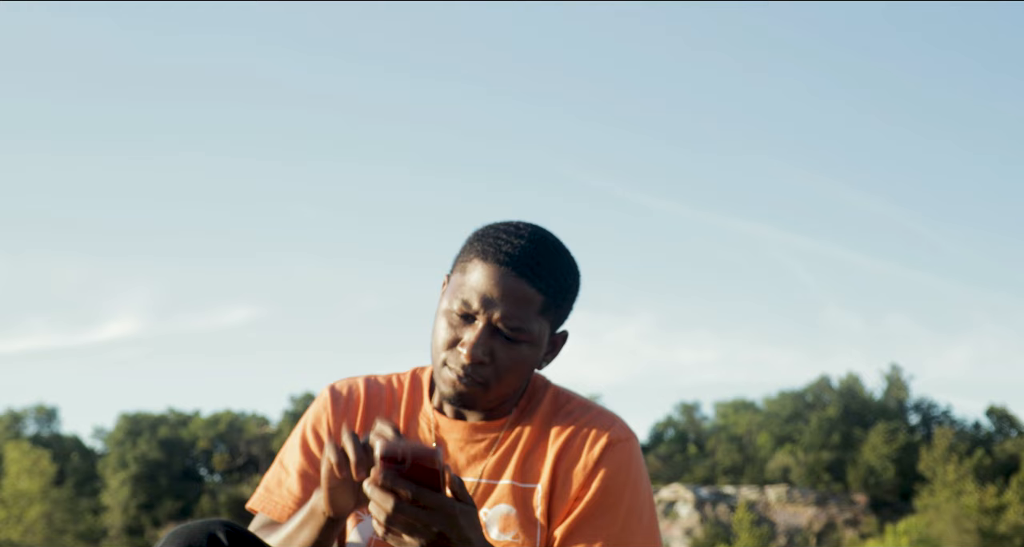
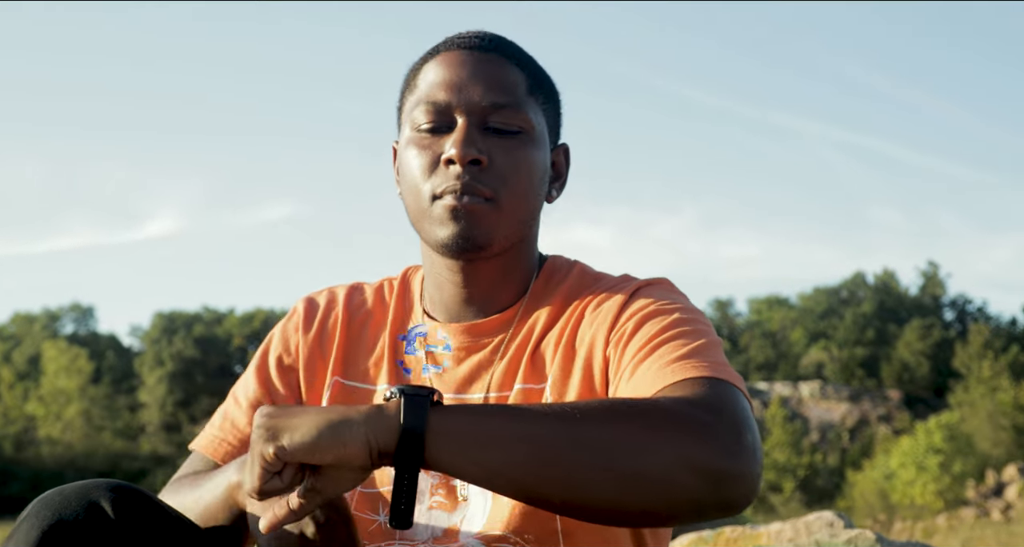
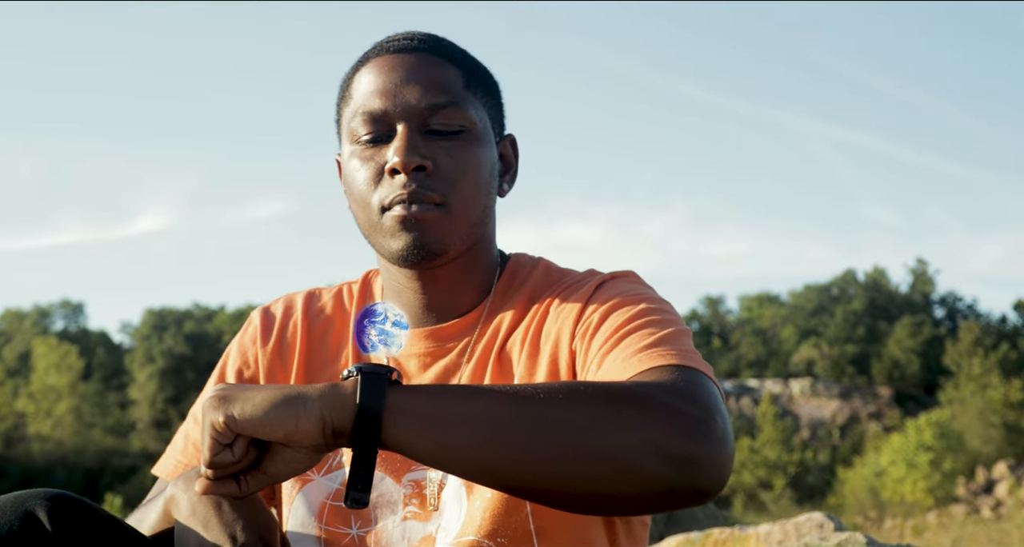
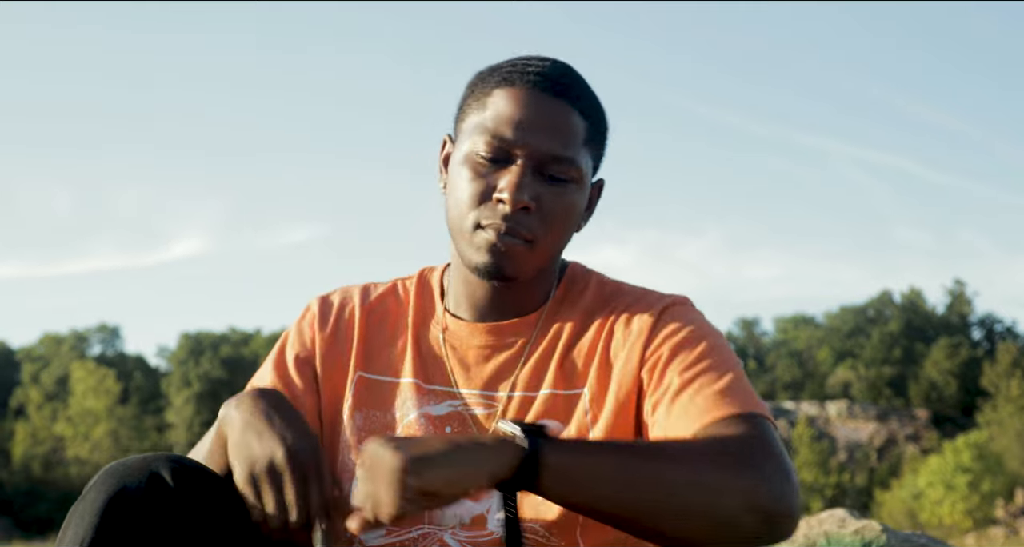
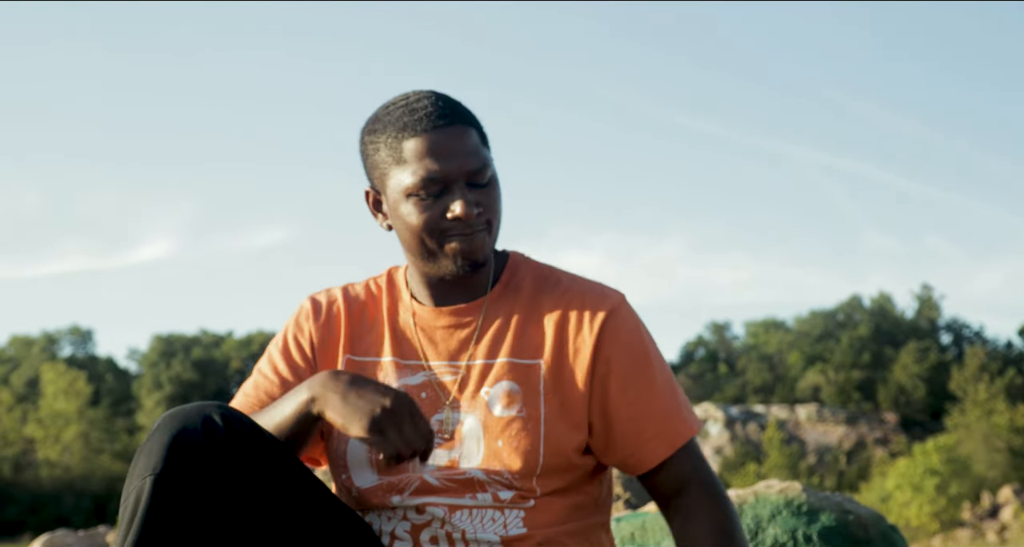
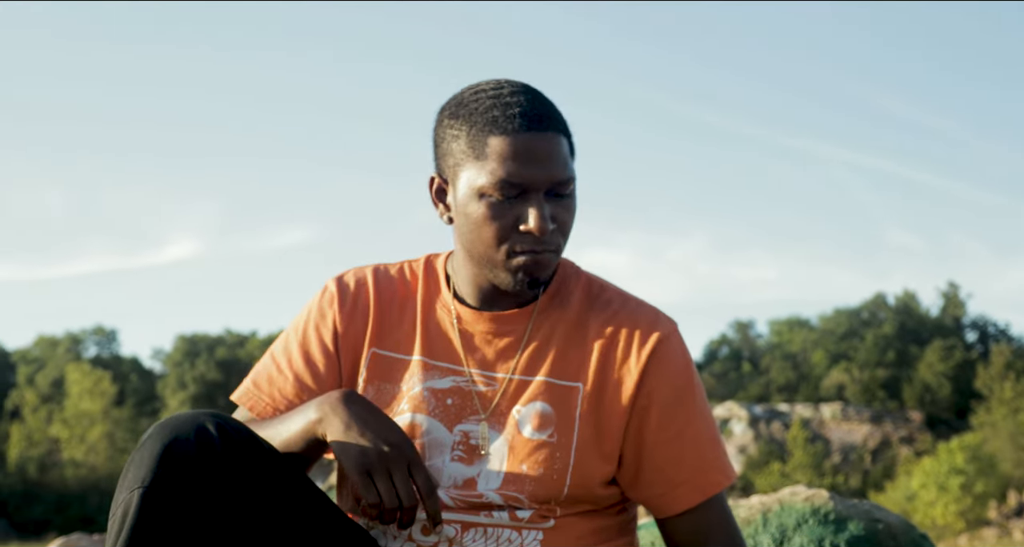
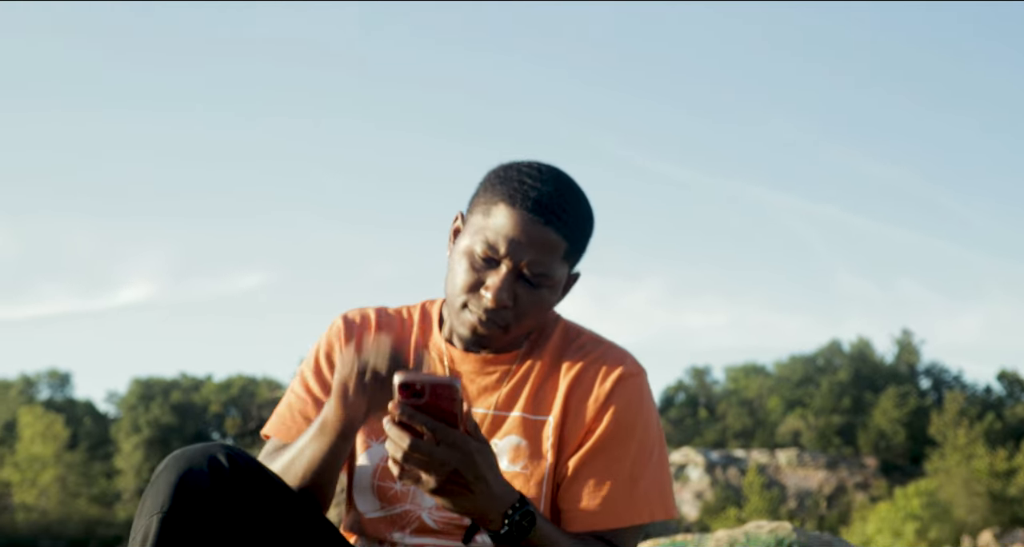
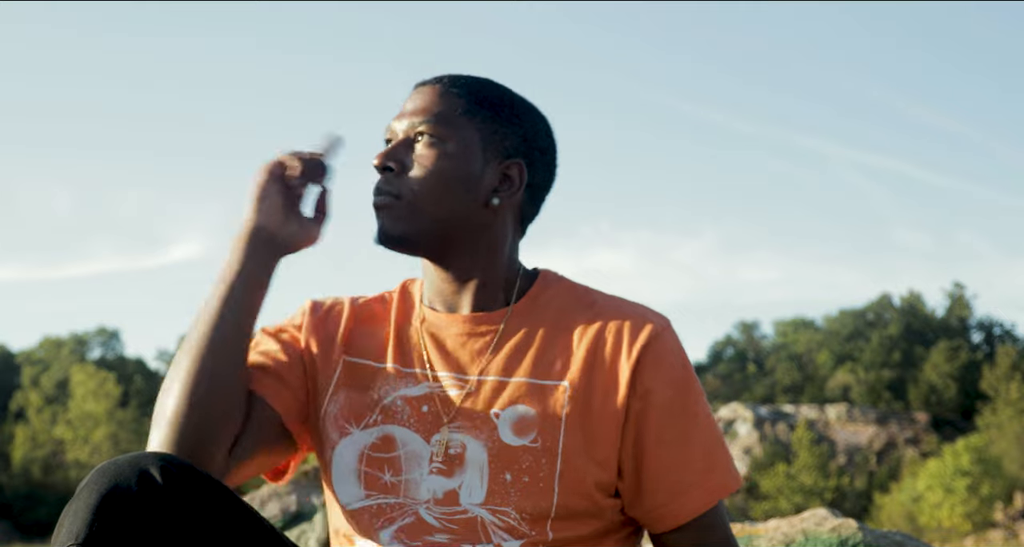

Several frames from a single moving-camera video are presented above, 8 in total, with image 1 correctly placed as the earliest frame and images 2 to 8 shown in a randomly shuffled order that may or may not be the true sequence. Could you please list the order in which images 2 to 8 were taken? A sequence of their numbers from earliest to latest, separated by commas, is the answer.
7, 5, 6, 8, 4, 2, 3
